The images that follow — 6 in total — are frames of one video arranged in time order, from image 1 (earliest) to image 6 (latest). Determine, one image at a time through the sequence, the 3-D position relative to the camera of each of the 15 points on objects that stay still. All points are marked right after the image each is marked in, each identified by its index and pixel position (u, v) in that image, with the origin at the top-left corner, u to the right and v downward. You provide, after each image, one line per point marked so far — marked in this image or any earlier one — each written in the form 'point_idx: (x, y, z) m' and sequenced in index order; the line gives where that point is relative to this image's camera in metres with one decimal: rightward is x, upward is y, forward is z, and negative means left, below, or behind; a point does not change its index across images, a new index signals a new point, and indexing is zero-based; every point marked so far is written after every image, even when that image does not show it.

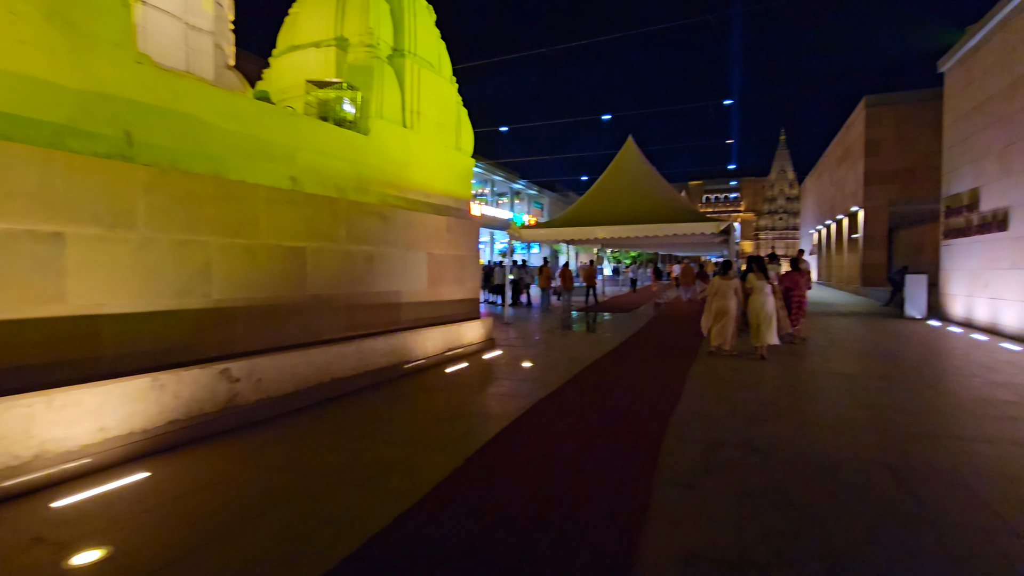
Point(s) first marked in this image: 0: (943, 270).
0: (+11.2, +0.5, +13.3) m
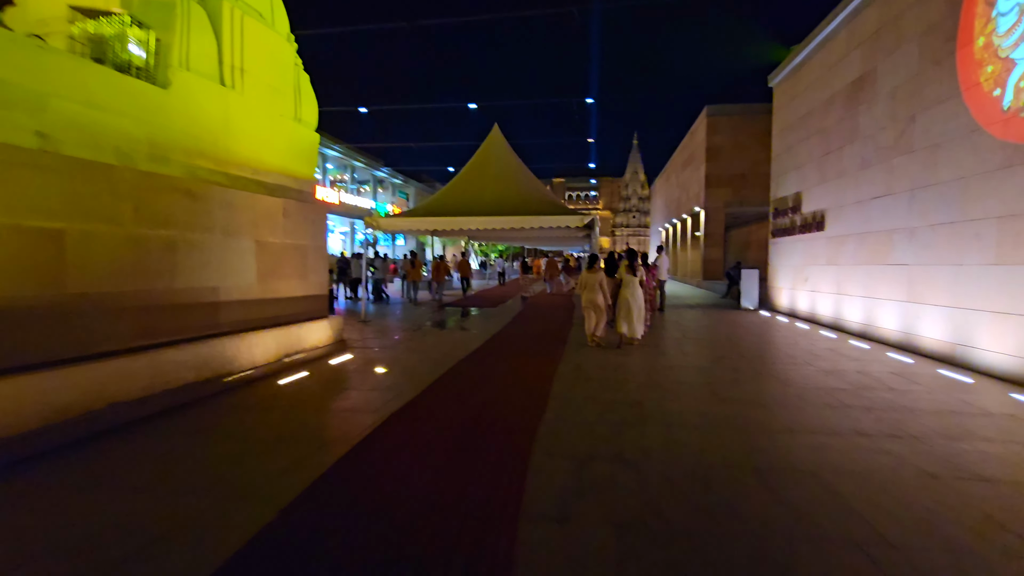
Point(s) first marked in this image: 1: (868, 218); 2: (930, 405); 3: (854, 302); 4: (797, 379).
0: (+7.5, +0.7, +14.8) m
1: (+6.8, +1.3, +9.8) m
2: (+4.7, -1.3, +5.8) m
3: (+6.9, -0.3, +10.3) m
4: (+4.0, -1.2, +7.1) m
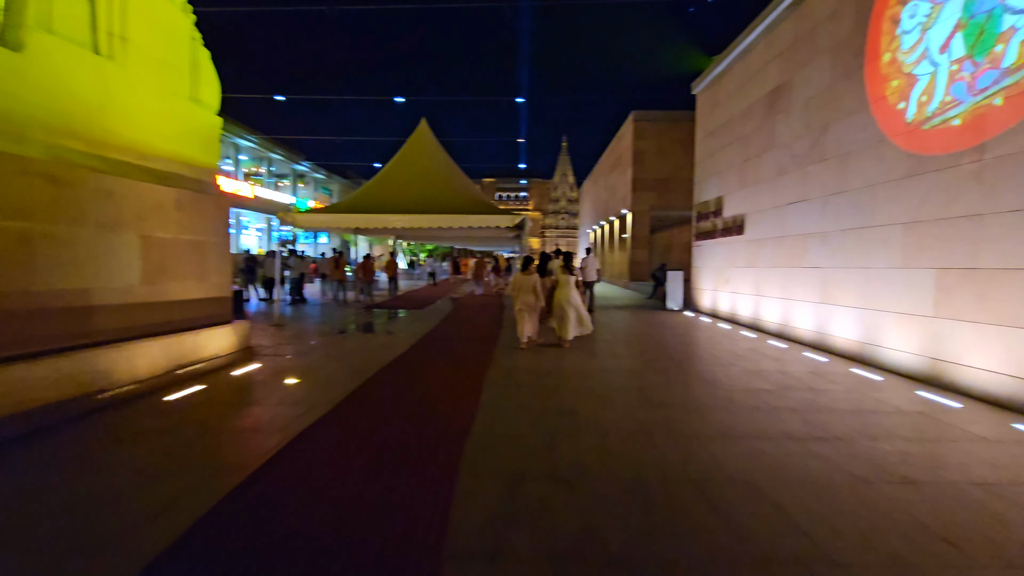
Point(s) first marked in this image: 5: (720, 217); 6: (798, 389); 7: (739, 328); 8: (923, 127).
0: (+5.4, +0.6, +15.3) m
1: (+5.5, +1.3, +10.3) m
2: (+3.9, -1.3, +5.9) m
3: (+5.4, -0.3, +10.8) m
4: (+3.0, -1.3, +7.1) m
5: (+5.5, +1.9, +13.5) m
6: (+3.7, -1.3, +6.6) m
7: (+5.3, -0.9, +11.9) m
8: (+5.5, +2.1, +6.8) m
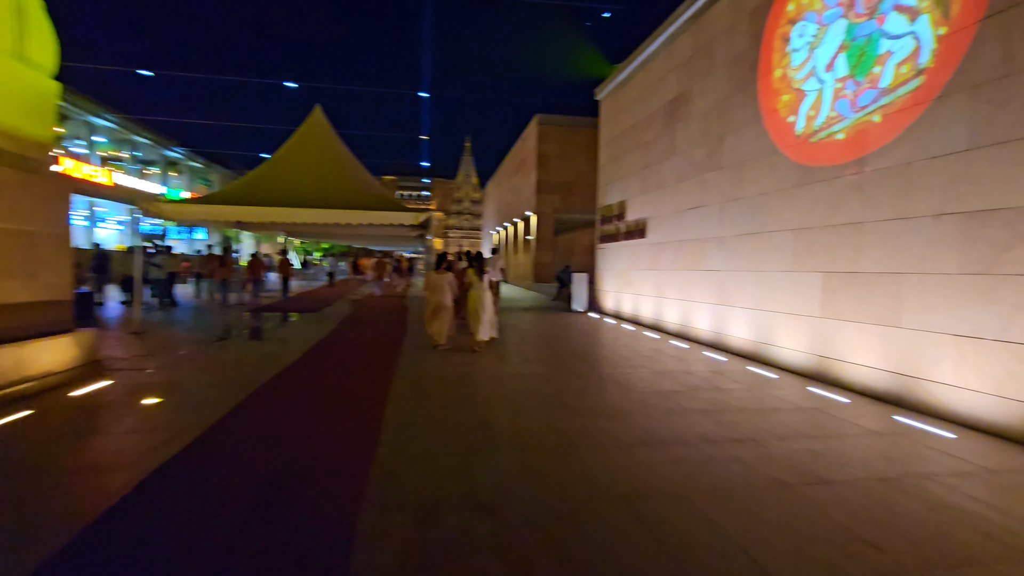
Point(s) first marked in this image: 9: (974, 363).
0: (+2.6, +0.6, +15.6) m
1: (+3.6, +1.3, +10.7) m
2: (+2.9, -1.4, +6.1) m
3: (+3.5, -0.4, +11.2) m
4: (+1.7, -1.3, +7.1) m
5: (+3.0, +1.8, +13.9) m
6: (+2.5, -1.3, +6.7) m
7: (+3.1, -1.0, +12.2) m
8: (+4.2, +2.1, +7.2) m
9: (+4.6, -0.7, +5.1) m
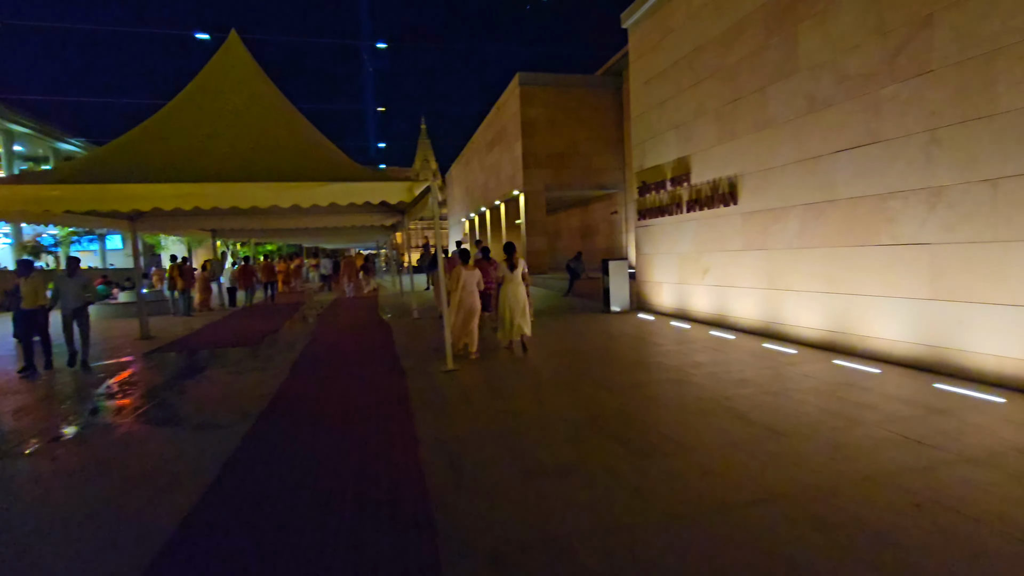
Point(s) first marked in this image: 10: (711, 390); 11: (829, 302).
0: (+2.9, +0.8, +11.7) m
1: (+4.3, +1.4, +6.9) m
2: (+4.1, -1.3, +2.4) m
3: (+4.2, -0.2, +7.4) m
4: (+2.9, -1.3, +3.3) m
5: (+3.4, +2.0, +10.0) m
6: (+3.7, -1.3, +3.0) m
7: (+3.8, -0.8, +8.5) m
8: (+5.1, +2.3, +3.5) m
9: (+5.9, -0.6, +1.5) m
10: (+2.1, -1.3, +5.4) m
11: (+4.3, -0.2, +7.0) m
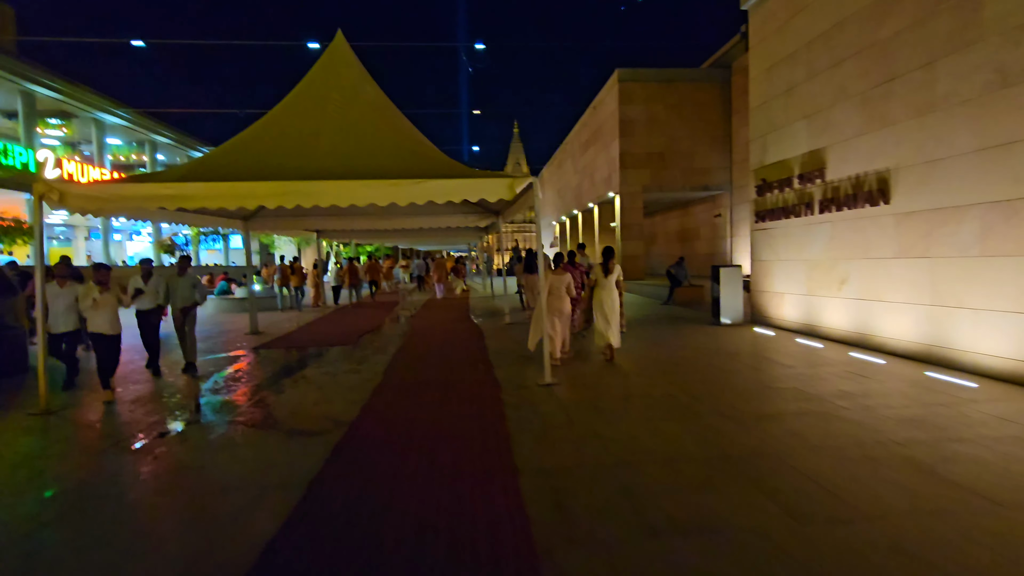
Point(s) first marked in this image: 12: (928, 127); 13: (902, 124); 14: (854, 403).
0: (+5.0, +0.6, +10.5) m
1: (+5.5, +1.2, +5.5) m
2: (+4.6, -1.5, +1.1) m
3: (+5.5, -0.4, +6.0) m
4: (+3.5, -1.4, +2.1) m
5: (+5.2, +1.8, +8.7) m
6: (+4.3, -1.4, +1.7) m
7: (+5.3, -1.0, +7.1) m
8: (+5.9, +2.1, +2.0) m
9: (+6.1, -0.8, -0.1) m
10: (+3.1, -1.4, +4.4) m
11: (+5.6, -0.4, +5.6) m
12: (+5.4, +2.1, +6.7) m
13: (+5.4, +2.2, +7.0) m
14: (+3.5, -1.4, +5.2) m
